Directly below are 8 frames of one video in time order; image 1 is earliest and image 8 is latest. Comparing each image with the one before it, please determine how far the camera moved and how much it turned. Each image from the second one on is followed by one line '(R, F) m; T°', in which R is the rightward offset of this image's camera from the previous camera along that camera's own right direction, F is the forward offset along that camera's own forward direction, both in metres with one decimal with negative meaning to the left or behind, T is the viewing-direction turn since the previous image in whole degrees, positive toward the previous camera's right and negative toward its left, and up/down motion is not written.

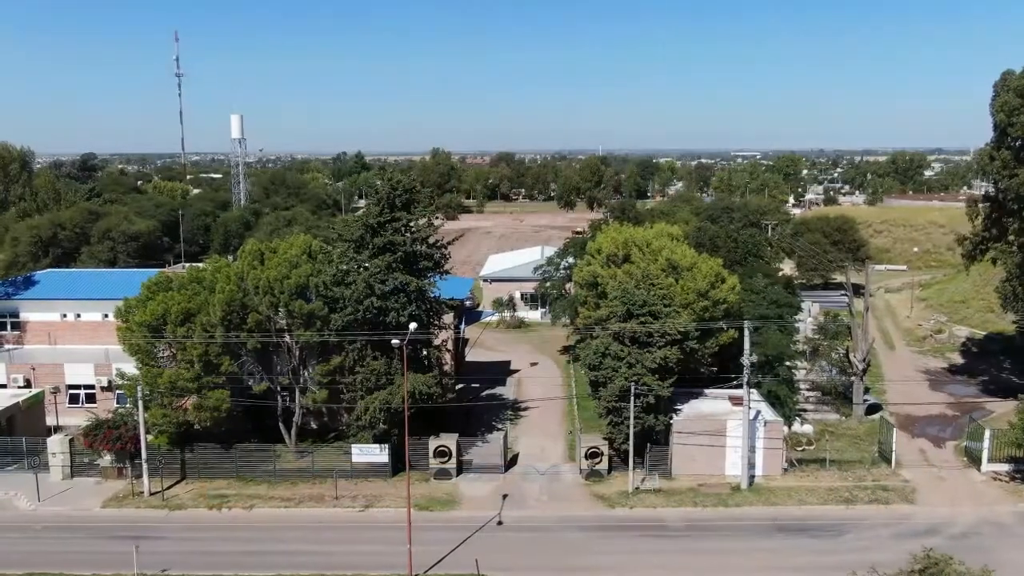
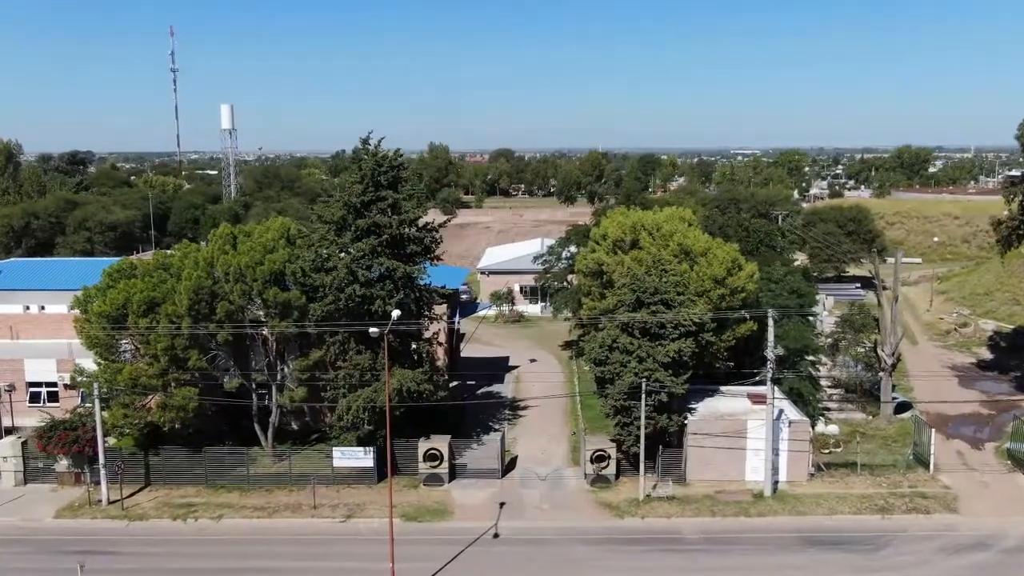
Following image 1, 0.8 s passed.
(+0.1, +3.2) m; 0°
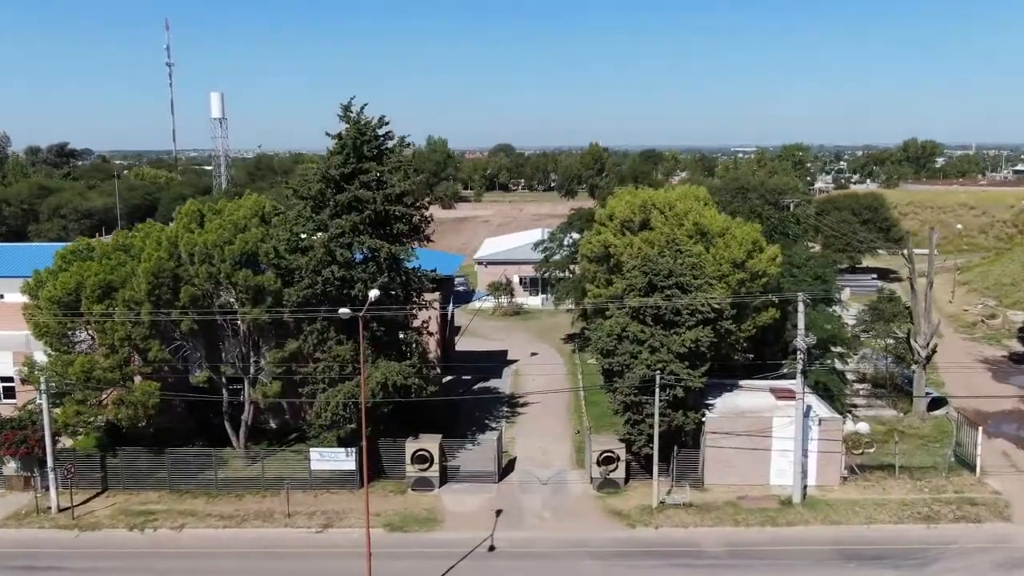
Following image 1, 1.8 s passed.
(0.0, +3.2) m; 0°
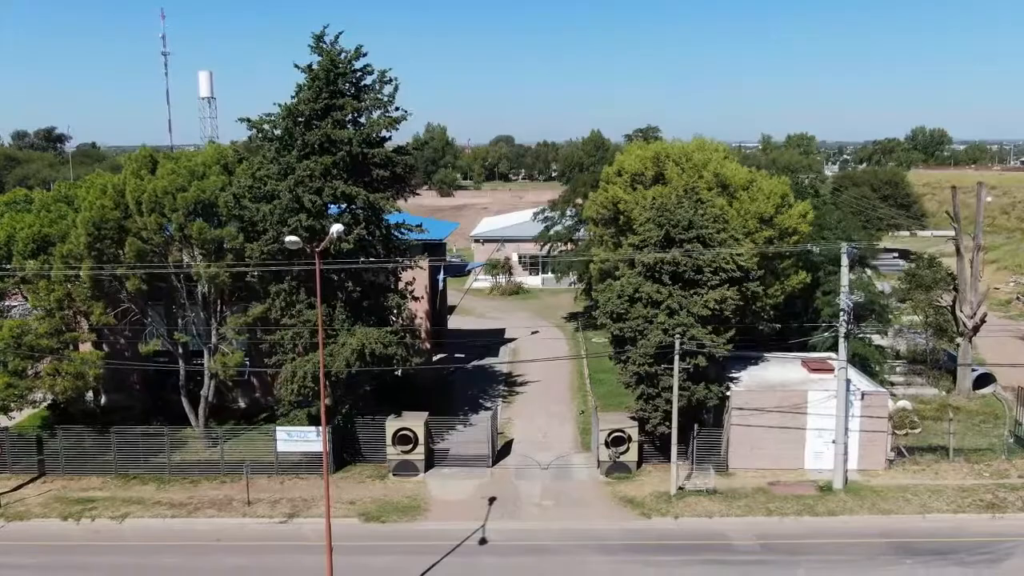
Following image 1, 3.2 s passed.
(+0.1, +3.6) m; 0°
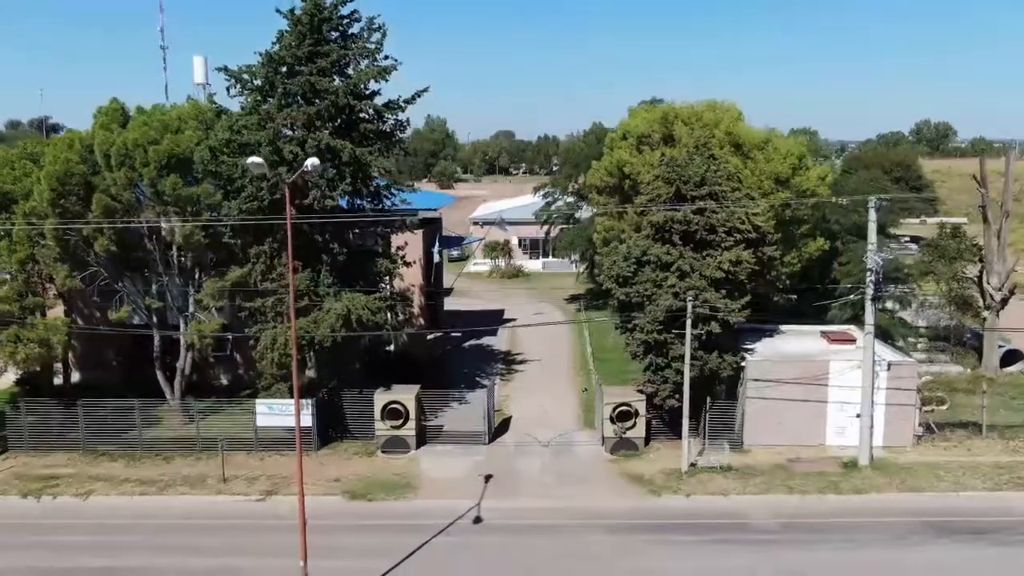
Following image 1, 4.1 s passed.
(0.0, +1.7) m; 0°
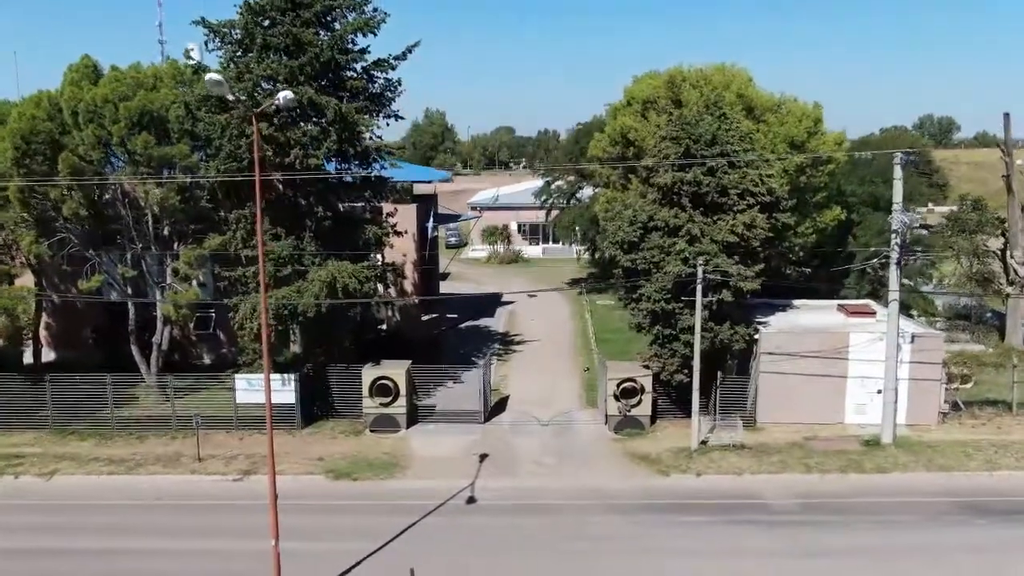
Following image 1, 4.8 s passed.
(0.0, +1.4) m; 0°
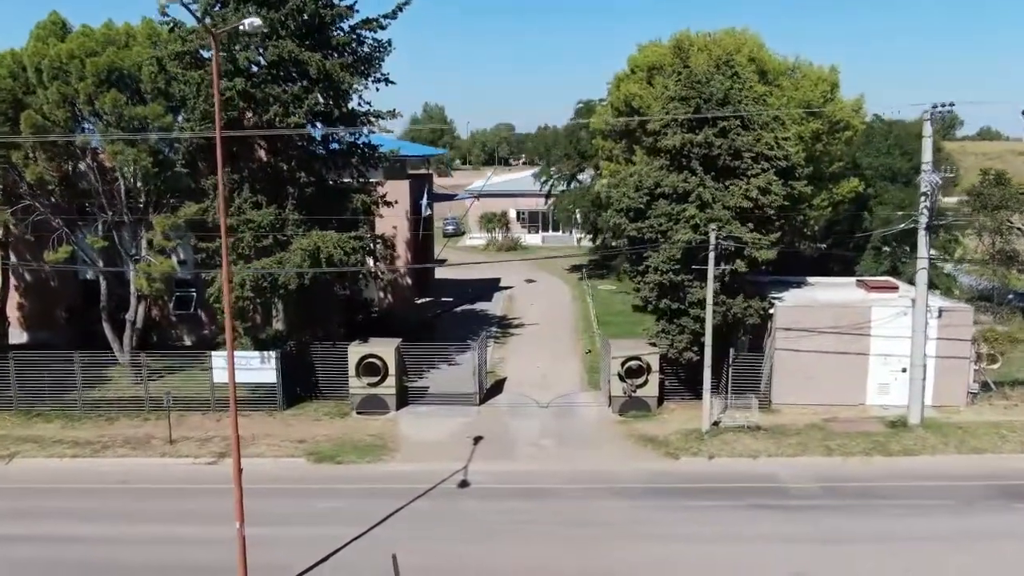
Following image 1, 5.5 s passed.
(0.0, +1.4) m; 0°
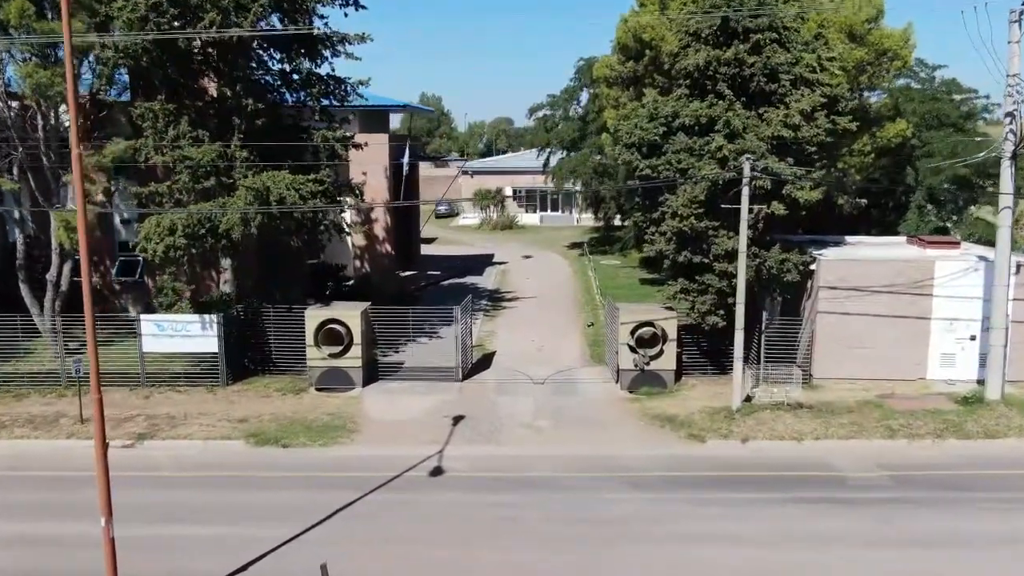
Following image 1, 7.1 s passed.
(+0.1, +3.2) m; 0°
